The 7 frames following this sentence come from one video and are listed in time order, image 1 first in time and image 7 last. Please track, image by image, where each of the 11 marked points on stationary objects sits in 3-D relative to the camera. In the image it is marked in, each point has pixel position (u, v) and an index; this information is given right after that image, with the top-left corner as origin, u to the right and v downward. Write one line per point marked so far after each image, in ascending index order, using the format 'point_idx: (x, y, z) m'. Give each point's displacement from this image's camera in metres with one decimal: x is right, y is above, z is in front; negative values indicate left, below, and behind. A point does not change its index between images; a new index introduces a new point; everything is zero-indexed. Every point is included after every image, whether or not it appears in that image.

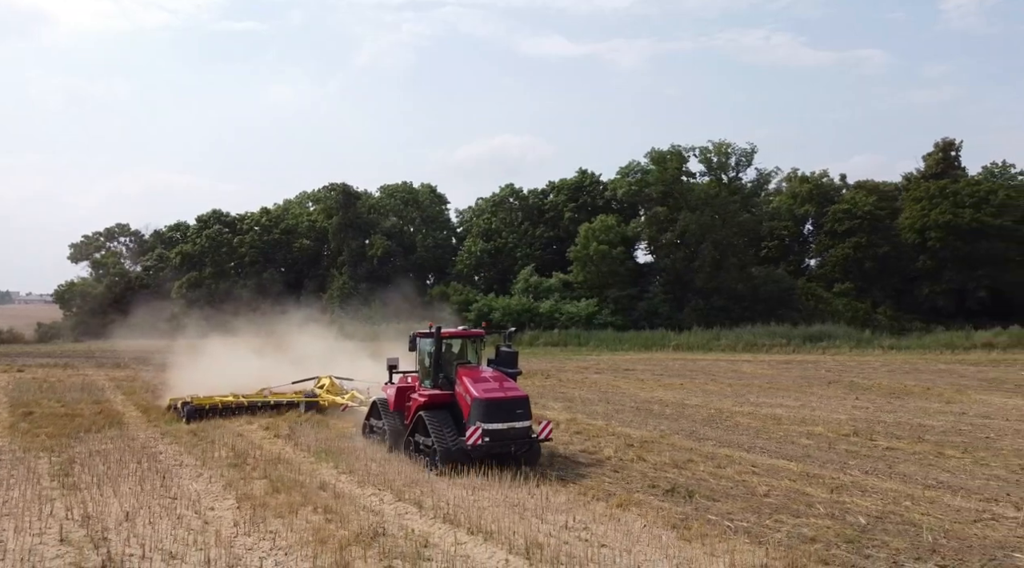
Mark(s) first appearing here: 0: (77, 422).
0: (-7.8, -2.5, +14.5) m
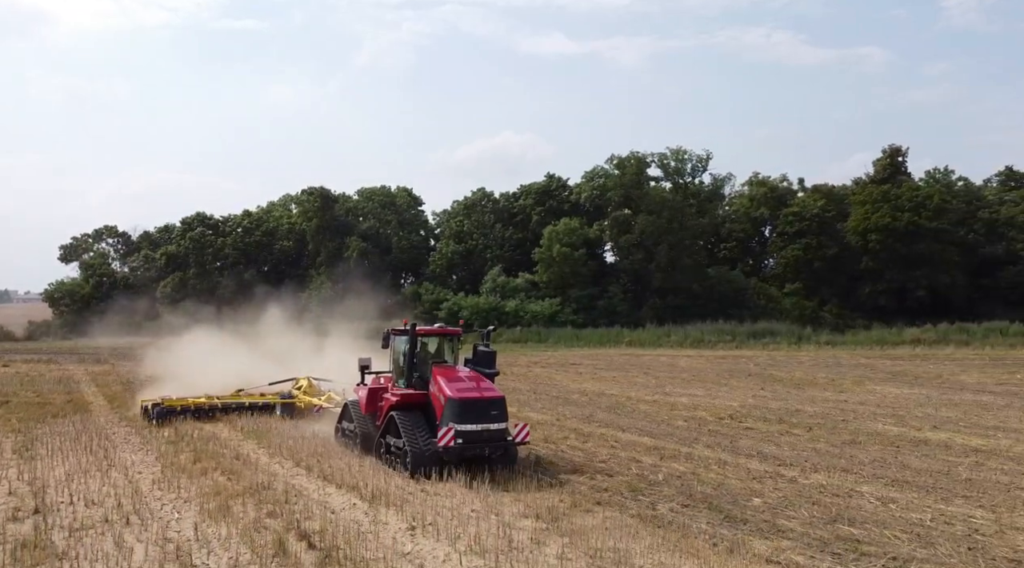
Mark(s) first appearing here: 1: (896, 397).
0: (-9.4, -2.5, +16.3) m
1: (+8.8, -2.5, +18.2) m
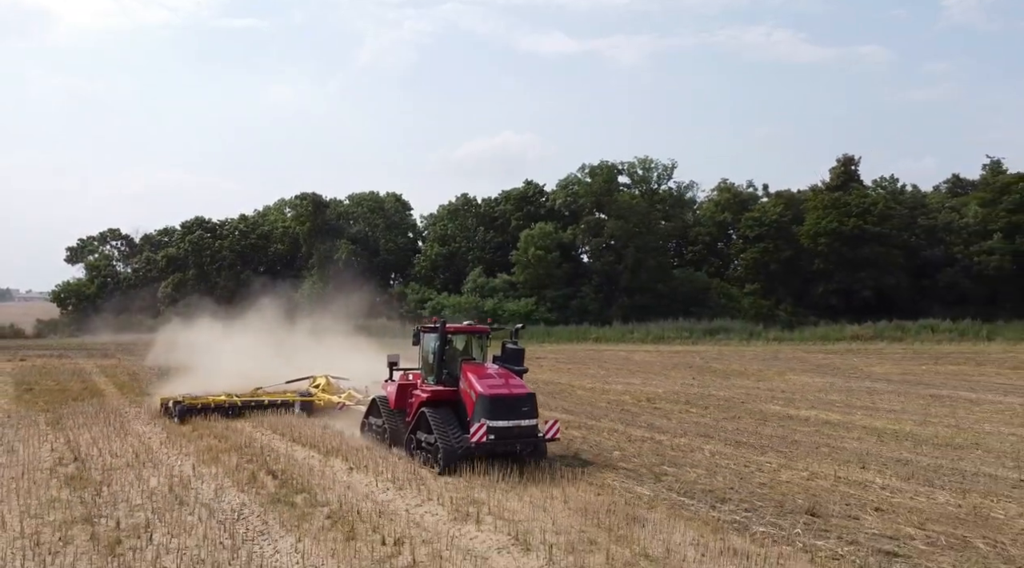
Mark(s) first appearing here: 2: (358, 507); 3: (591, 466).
0: (-10.5, -2.6, +19.0) m
1: (+7.7, -2.6, +20.9) m
2: (-1.5, -2.1, +7.6) m
3: (+1.0, -2.3, +10.0) m
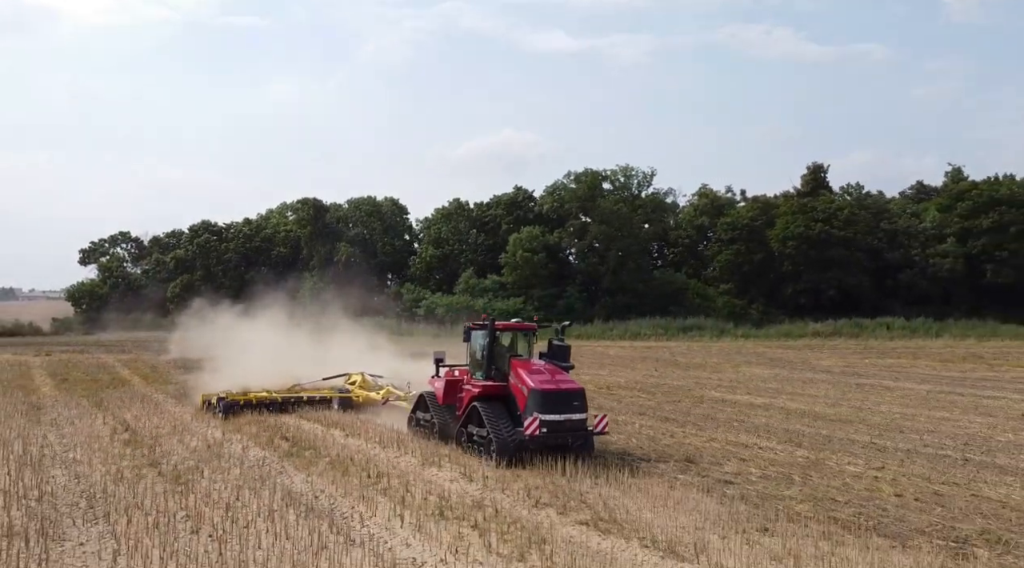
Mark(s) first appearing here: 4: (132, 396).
0: (-11.0, -2.7, +21.5) m
1: (+7.1, -2.6, +23.5) m
2: (-2.0, -2.2, +10.2) m
3: (+0.4, -2.3, +12.6) m
4: (-8.8, -2.6, +18.7) m
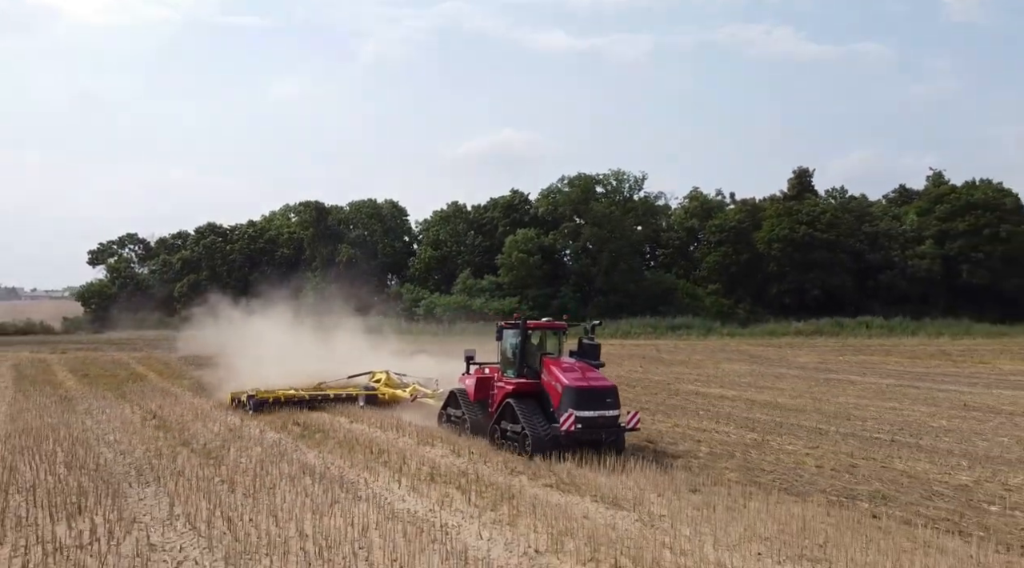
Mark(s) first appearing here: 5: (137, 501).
0: (-11.3, -2.7, +23.1) m
1: (+6.9, -2.7, +25.0) m
2: (-2.3, -2.2, +11.7) m
3: (+0.2, -2.4, +14.1) m
4: (-9.1, -2.7, +20.2) m
5: (-3.6, -2.1, +7.8) m
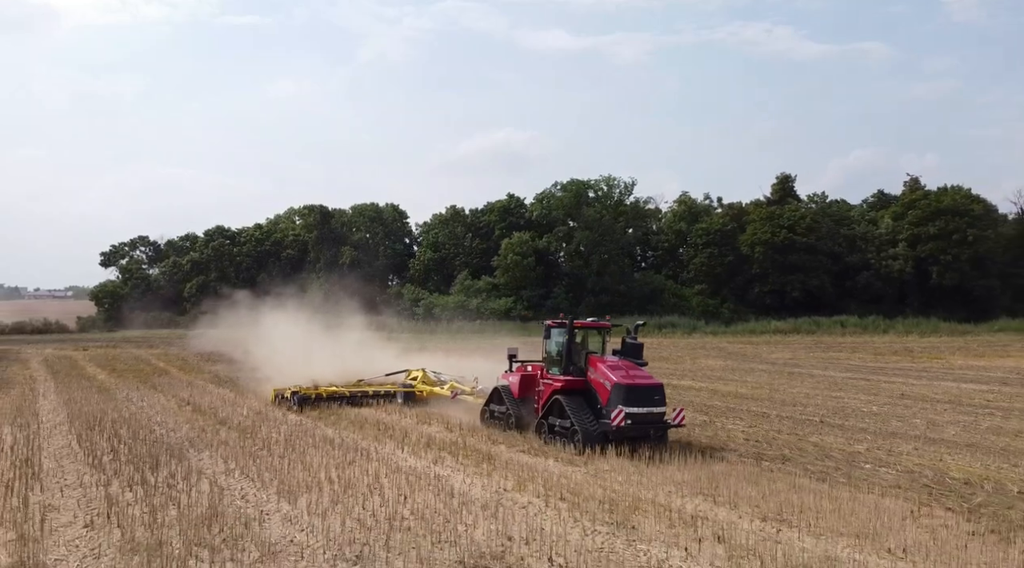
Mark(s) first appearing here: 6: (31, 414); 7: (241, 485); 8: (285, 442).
0: (-11.5, -2.8, +25.2) m
1: (+6.6, -2.8, +27.2) m
2: (-2.5, -2.3, +13.8) m
3: (-0.1, -2.5, +16.2) m
4: (-9.3, -2.7, +22.4) m
5: (-3.9, -2.2, +9.9) m
6: (-8.7, -2.3, +14.5) m
7: (-2.8, -2.1, +8.4) m
8: (-3.2, -2.2, +11.2) m
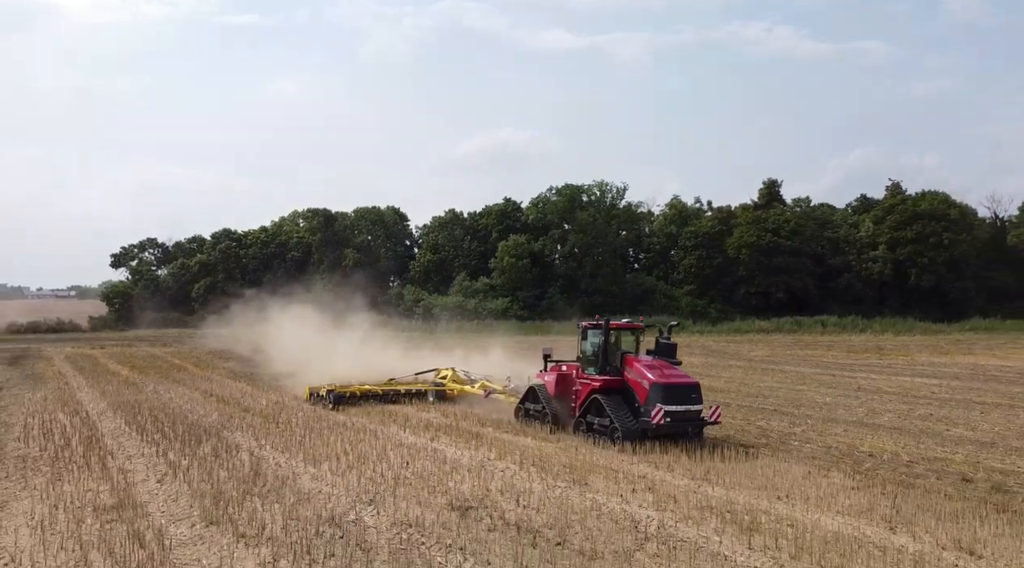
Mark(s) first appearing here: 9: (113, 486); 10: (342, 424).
0: (-11.7, -2.9, +27.1) m
1: (+6.4, -2.8, +29.0) m
2: (-2.7, -2.4, +15.7) m
3: (-0.3, -2.5, +18.1) m
4: (-9.5, -2.8, +24.2) m
5: (-4.1, -2.3, +11.7) m
6: (-8.9, -2.4, +16.4) m
7: (-3.1, -2.2, +10.3) m
8: (-3.4, -2.3, +13.0) m
9: (-4.0, -2.0, +8.0) m
10: (-2.9, -2.3, +13.3) m
